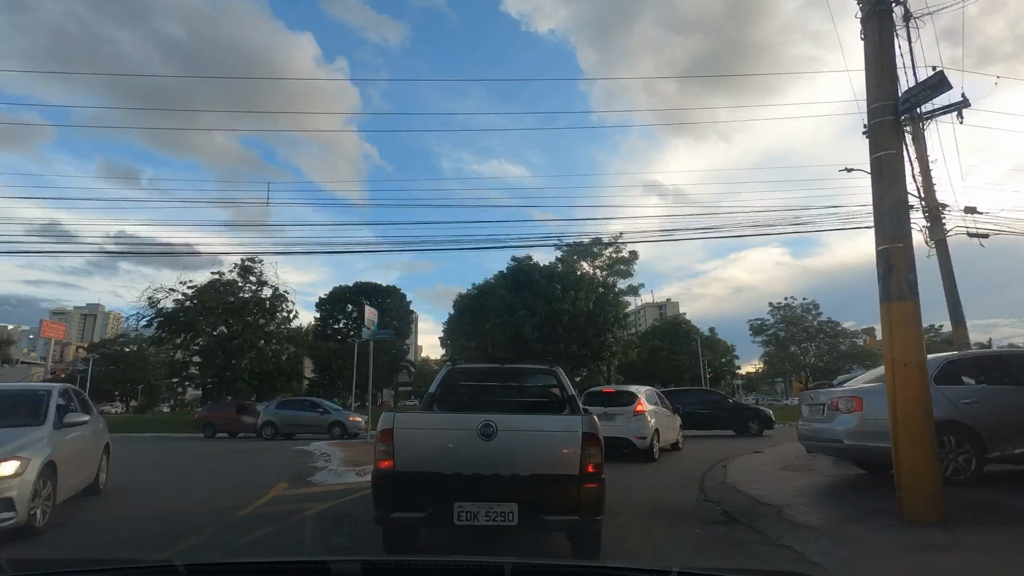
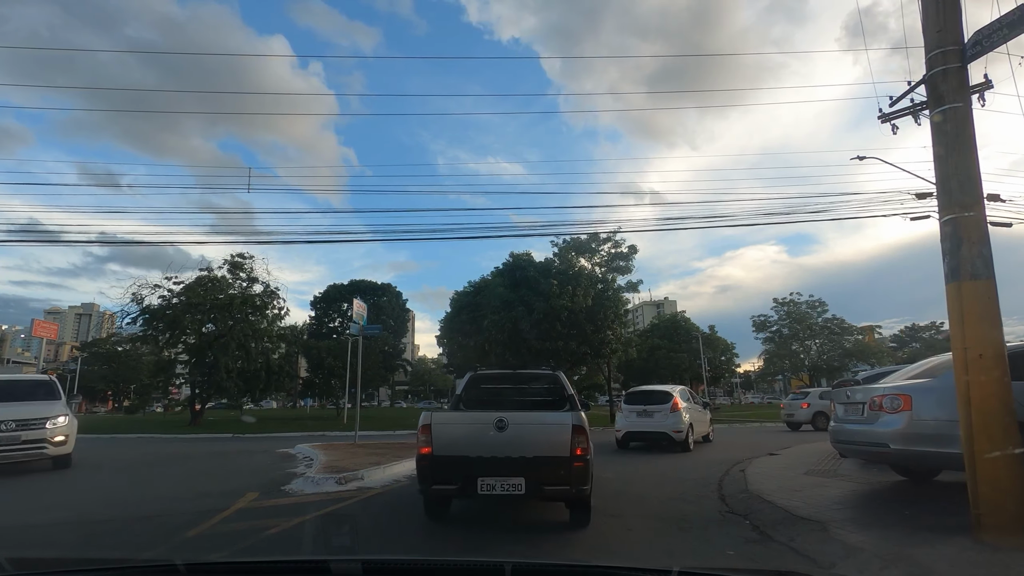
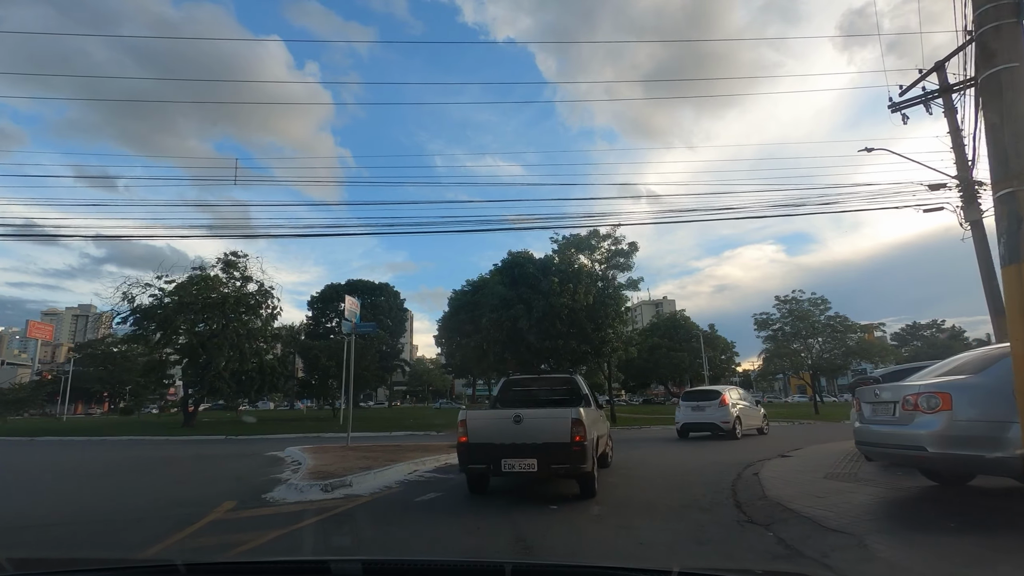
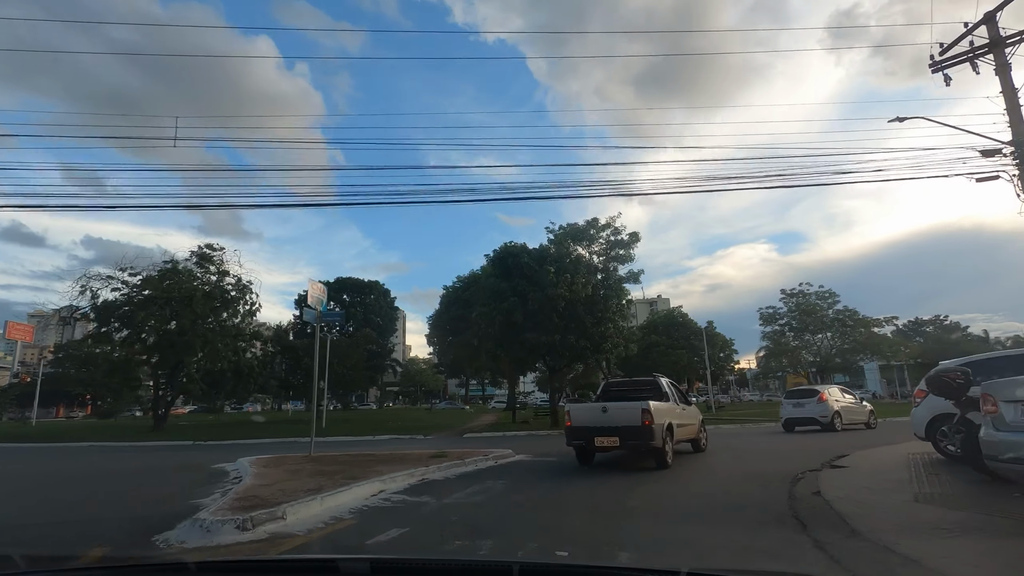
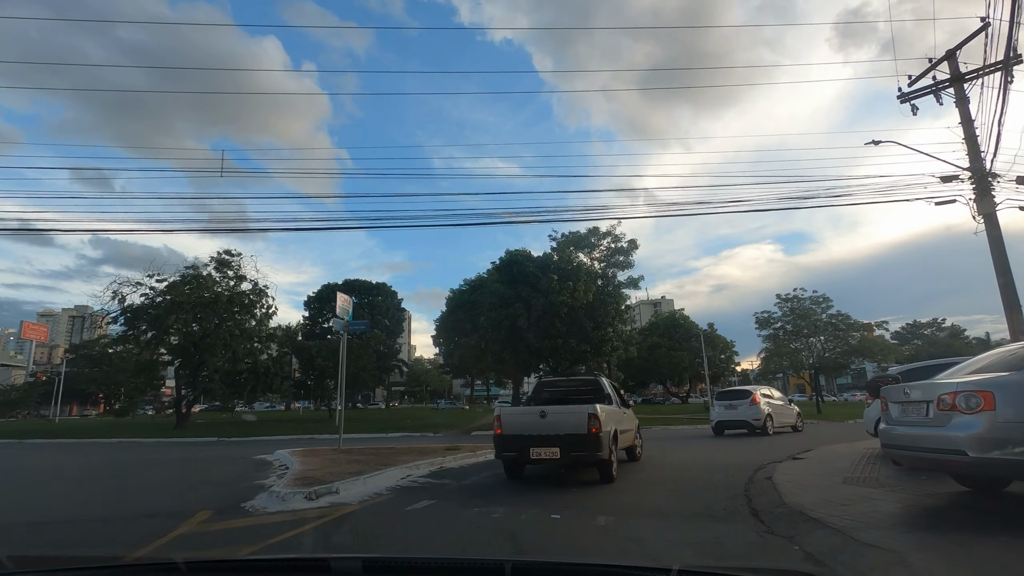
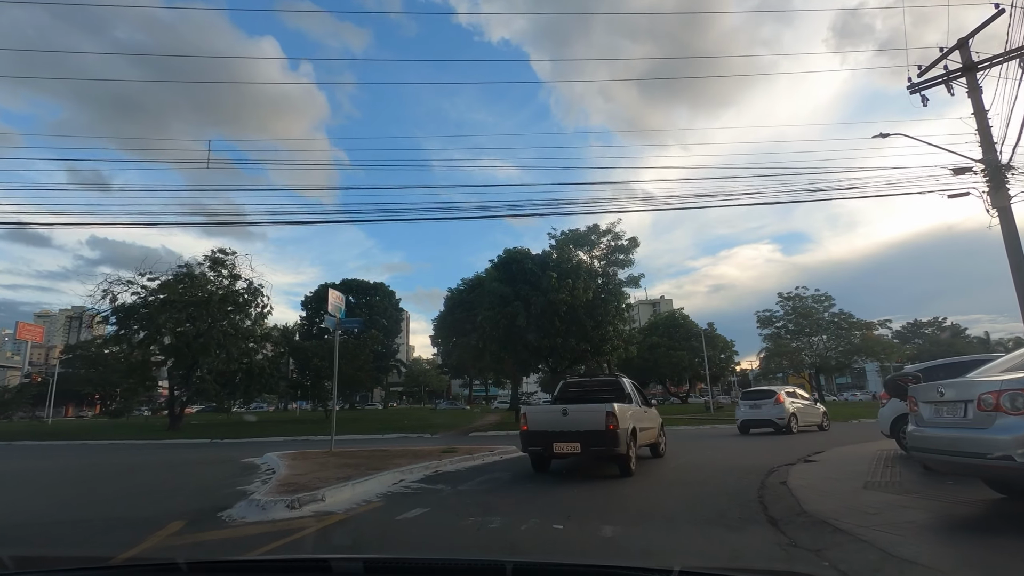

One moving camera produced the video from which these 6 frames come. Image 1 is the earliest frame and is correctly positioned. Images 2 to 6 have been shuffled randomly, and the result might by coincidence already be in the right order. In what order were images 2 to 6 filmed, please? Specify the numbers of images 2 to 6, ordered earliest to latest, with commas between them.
2, 3, 5, 6, 4
